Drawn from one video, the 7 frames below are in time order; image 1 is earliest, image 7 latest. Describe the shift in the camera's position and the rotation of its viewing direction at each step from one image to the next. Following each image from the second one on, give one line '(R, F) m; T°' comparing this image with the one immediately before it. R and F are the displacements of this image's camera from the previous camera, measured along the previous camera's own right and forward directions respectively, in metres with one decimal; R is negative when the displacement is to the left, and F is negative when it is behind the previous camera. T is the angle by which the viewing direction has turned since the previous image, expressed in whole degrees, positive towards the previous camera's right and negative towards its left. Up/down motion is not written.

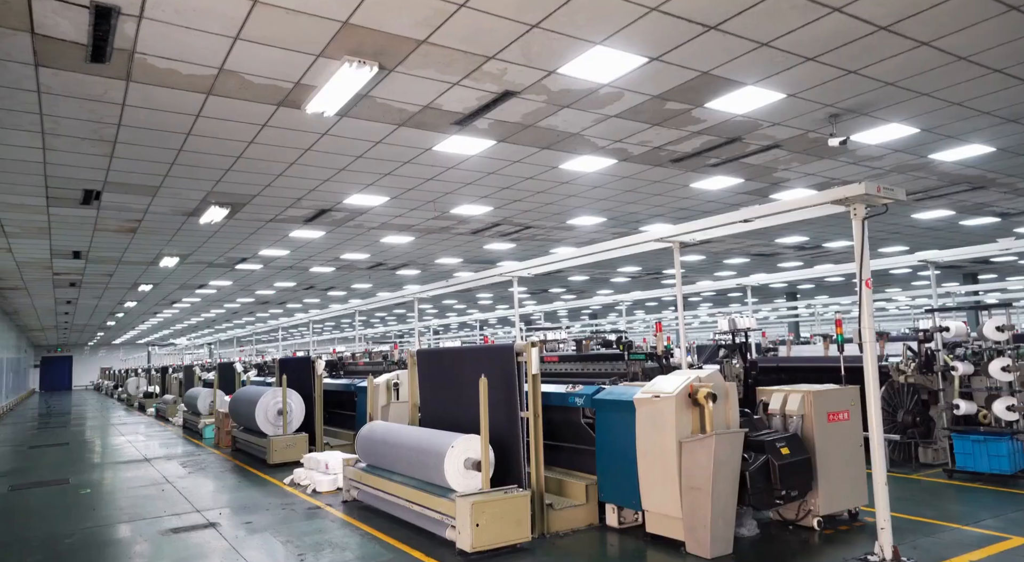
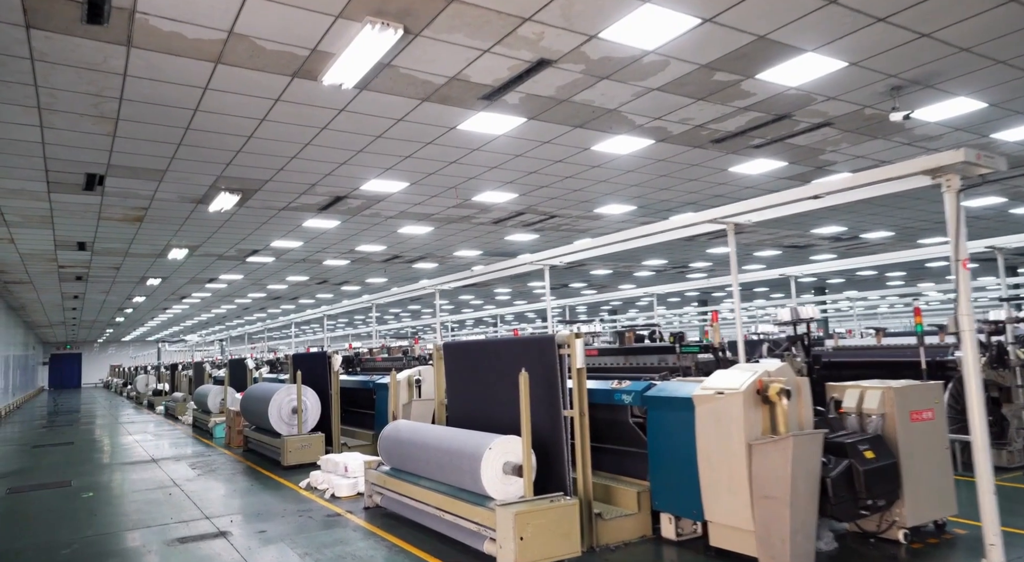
(-0.2, +0.6) m; -1°
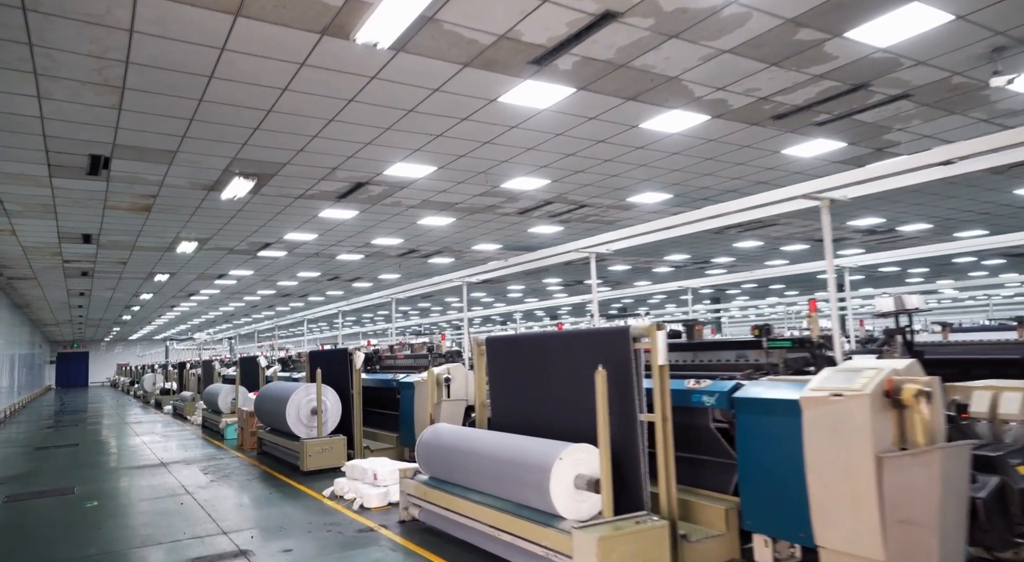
(-0.4, +0.7) m; 0°
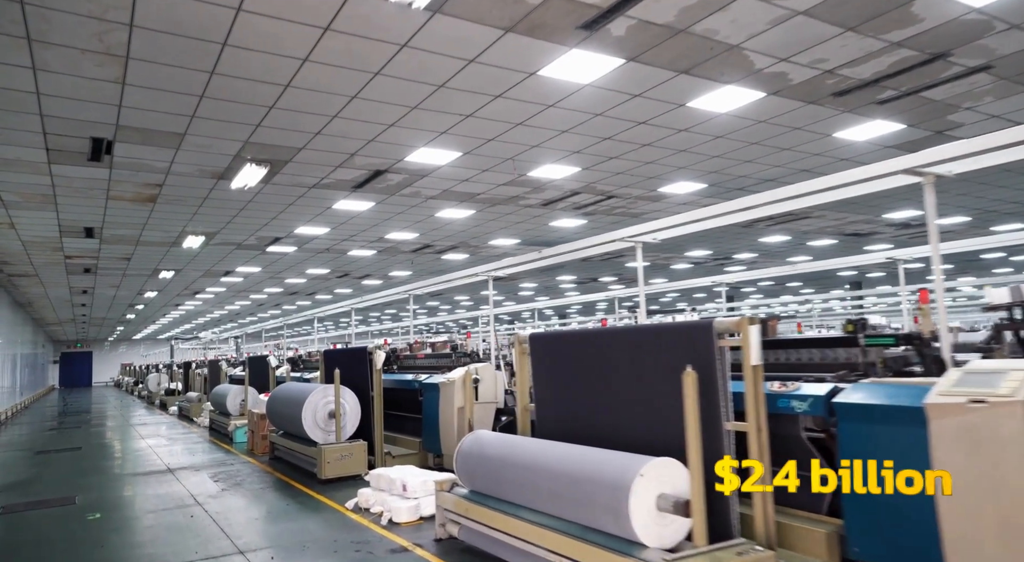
(-0.3, +0.6) m; 0°
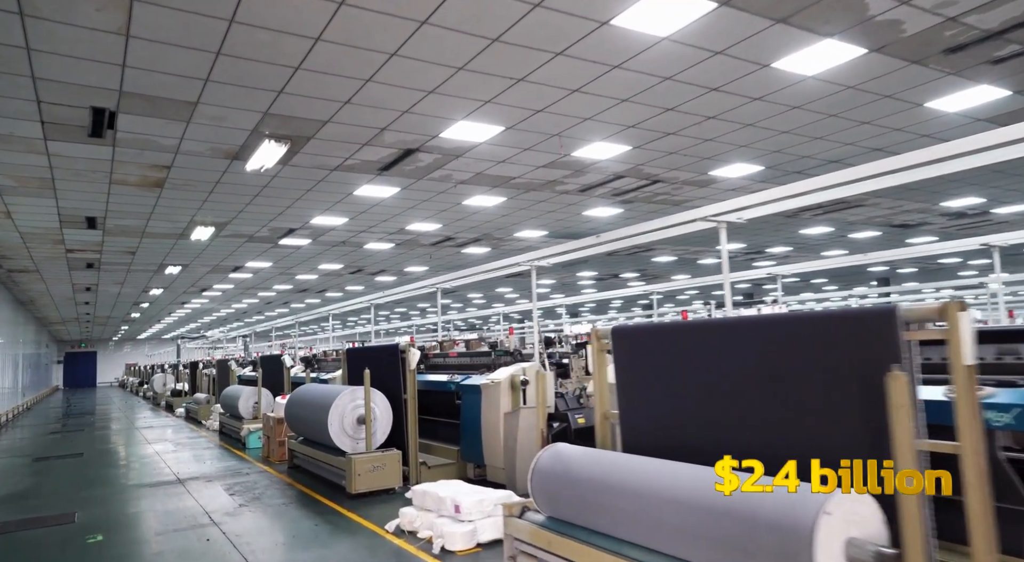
(-0.5, +1.0) m; 0°
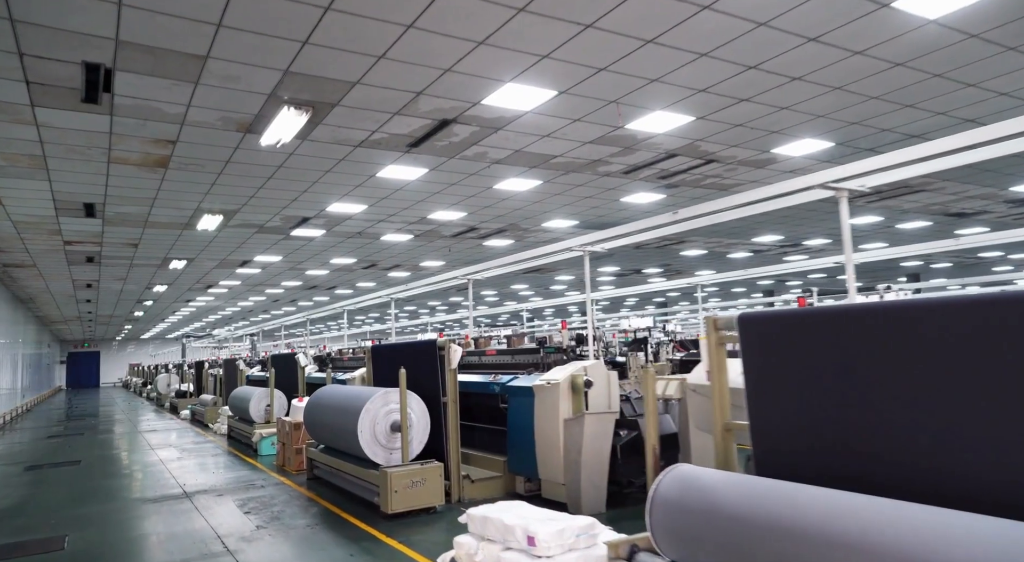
(-0.5, +1.0) m; 0°
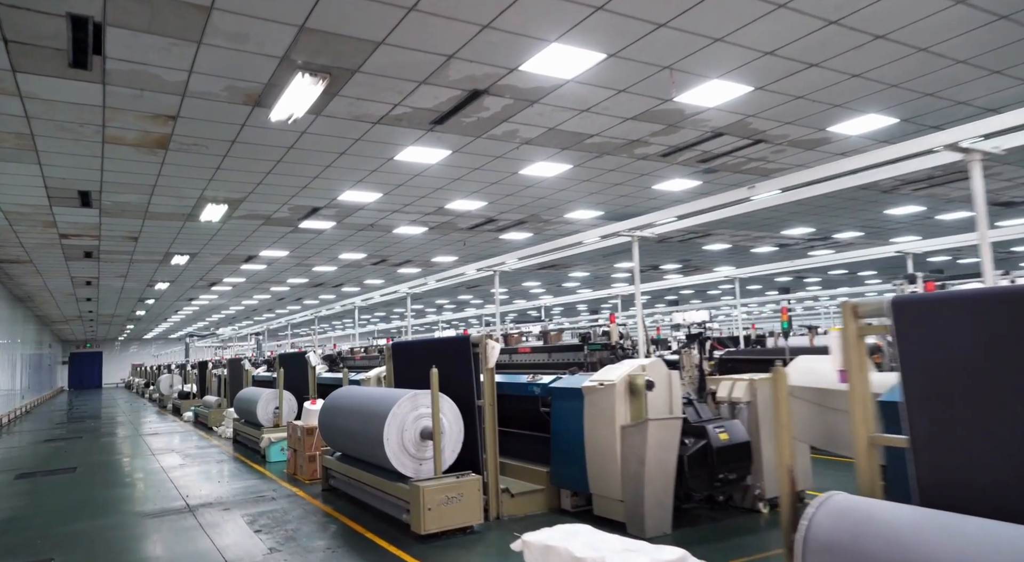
(-0.4, +0.8) m; 0°
